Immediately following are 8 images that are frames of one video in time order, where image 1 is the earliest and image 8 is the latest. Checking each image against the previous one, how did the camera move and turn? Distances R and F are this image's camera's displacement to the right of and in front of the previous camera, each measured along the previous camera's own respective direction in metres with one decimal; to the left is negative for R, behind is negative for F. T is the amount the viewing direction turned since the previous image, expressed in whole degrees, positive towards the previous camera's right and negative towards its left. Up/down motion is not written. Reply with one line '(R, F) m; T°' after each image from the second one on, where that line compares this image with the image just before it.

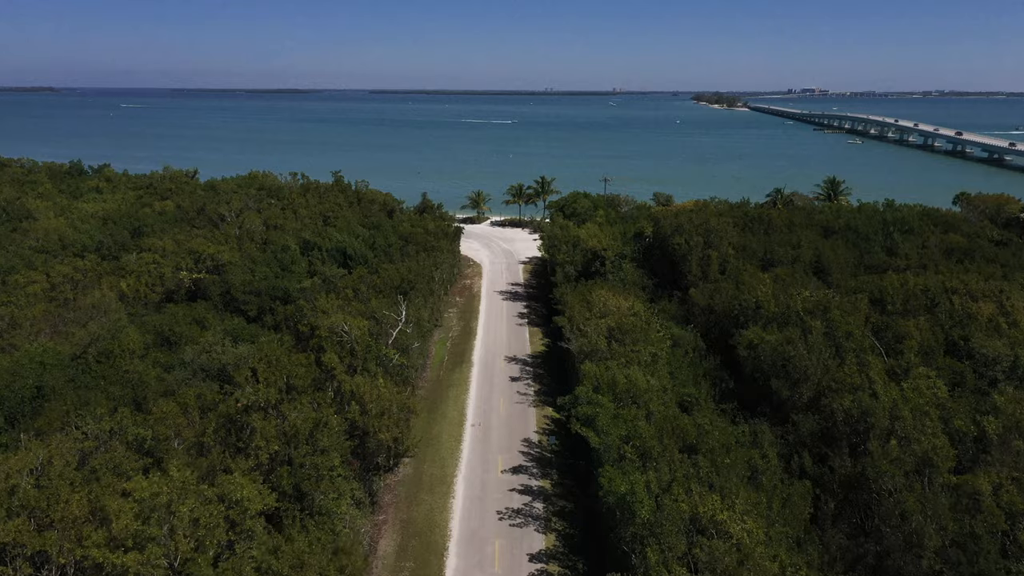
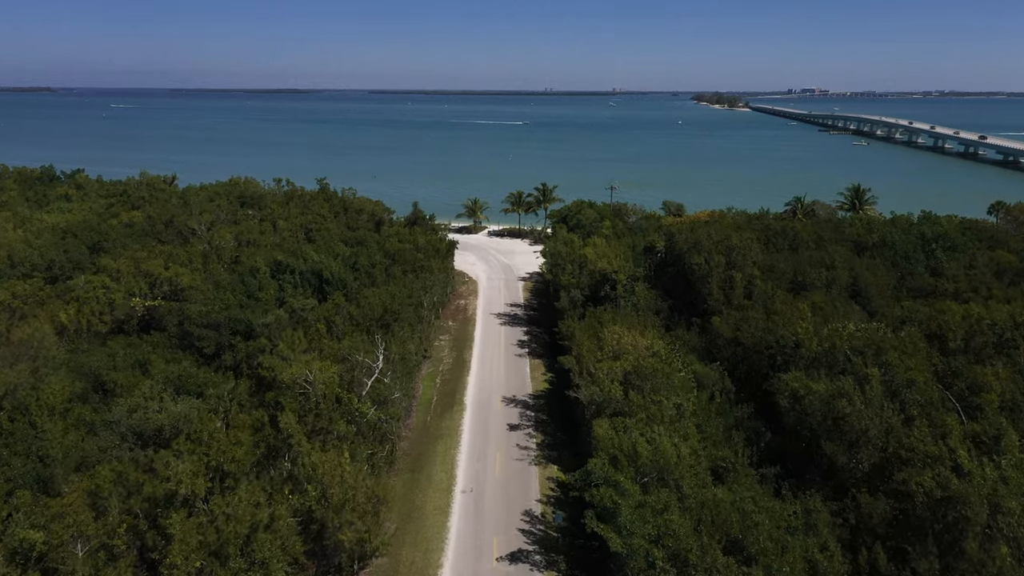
(0.0, +4.0) m; 0°
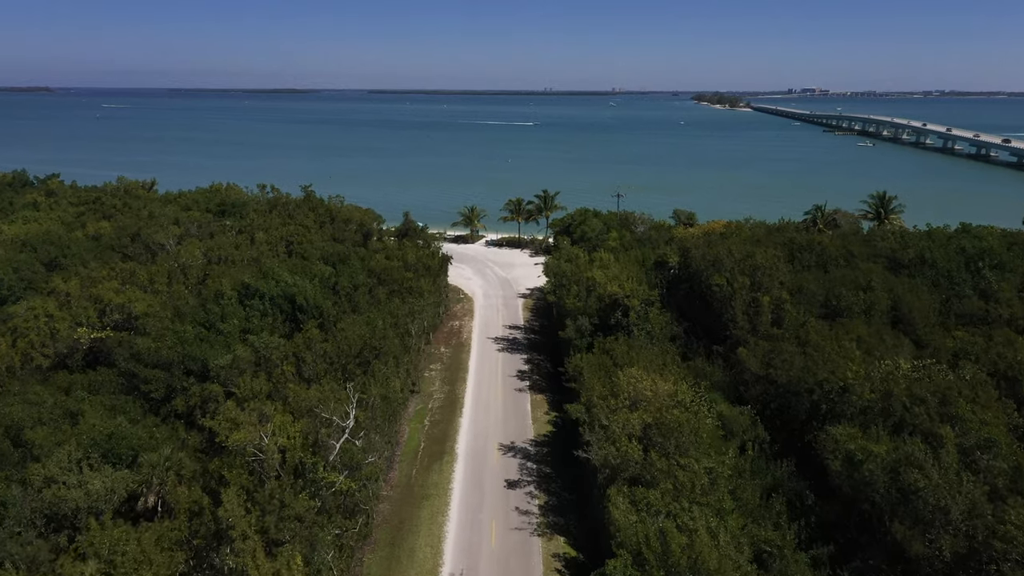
(0.0, +3.5) m; 0°
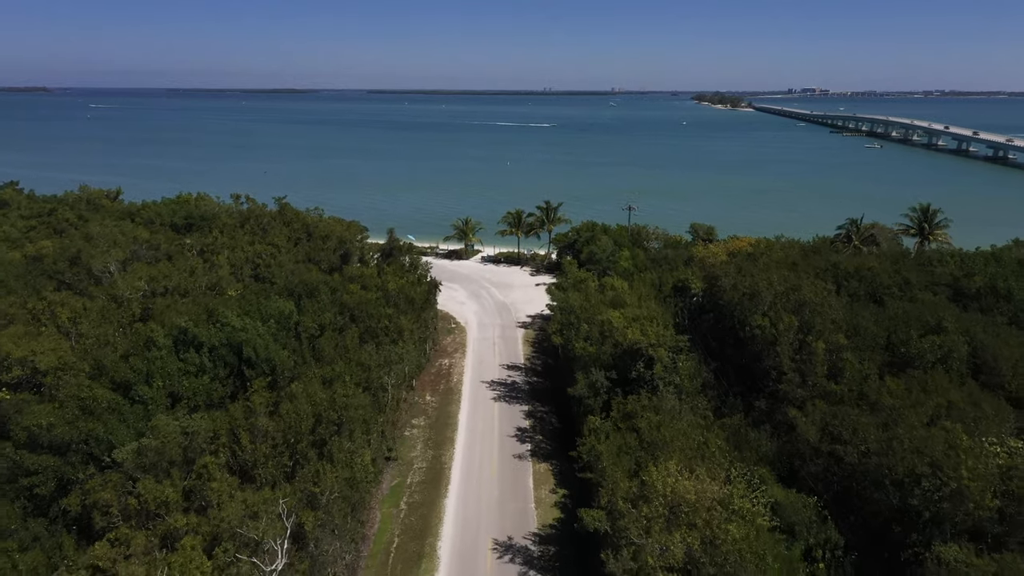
(0.0, +5.0) m; 0°
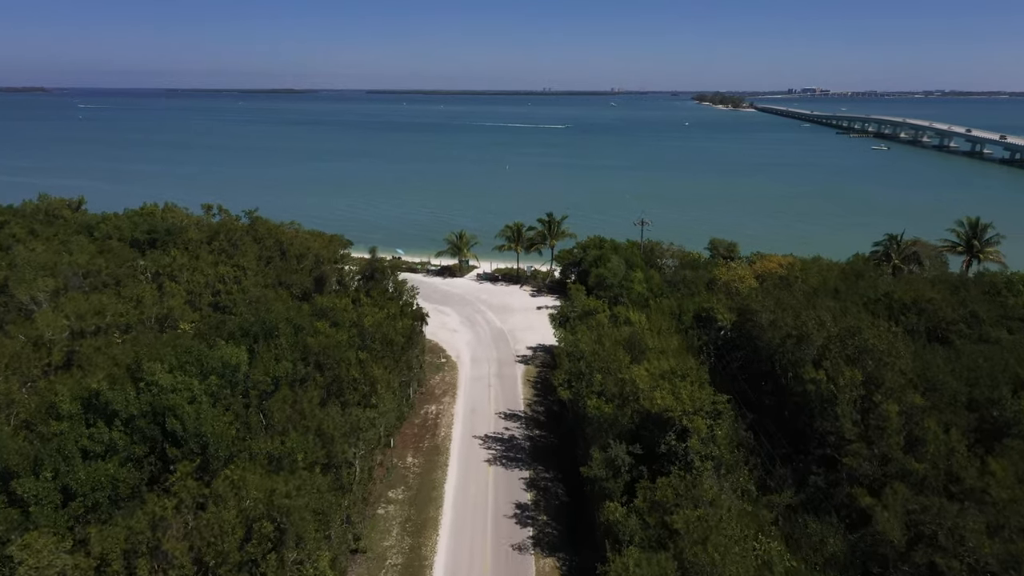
(0.0, +4.5) m; 0°
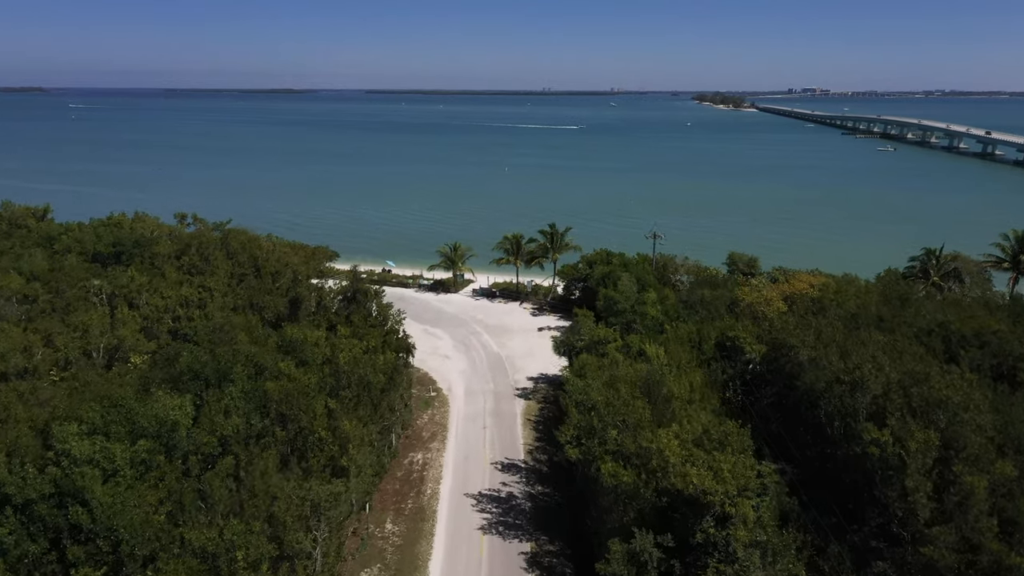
(0.0, +3.5) m; 0°
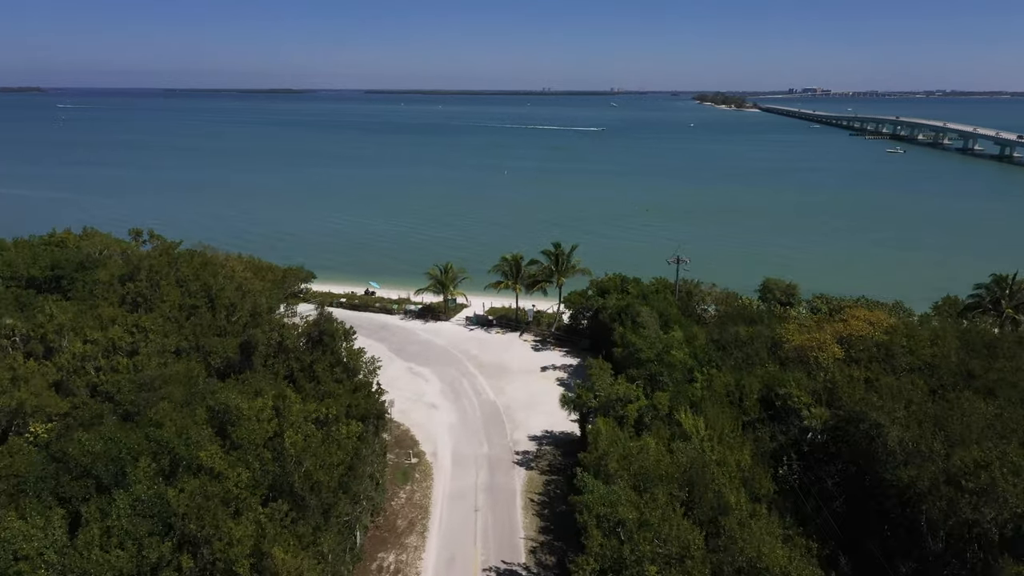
(0.0, +5.0) m; 0°
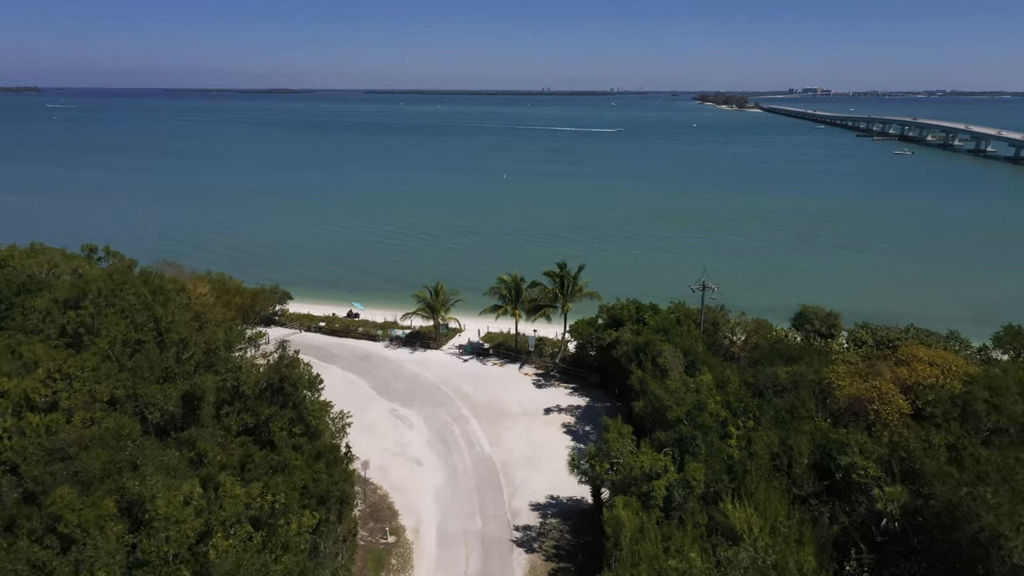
(0.0, +4.0) m; 0°
